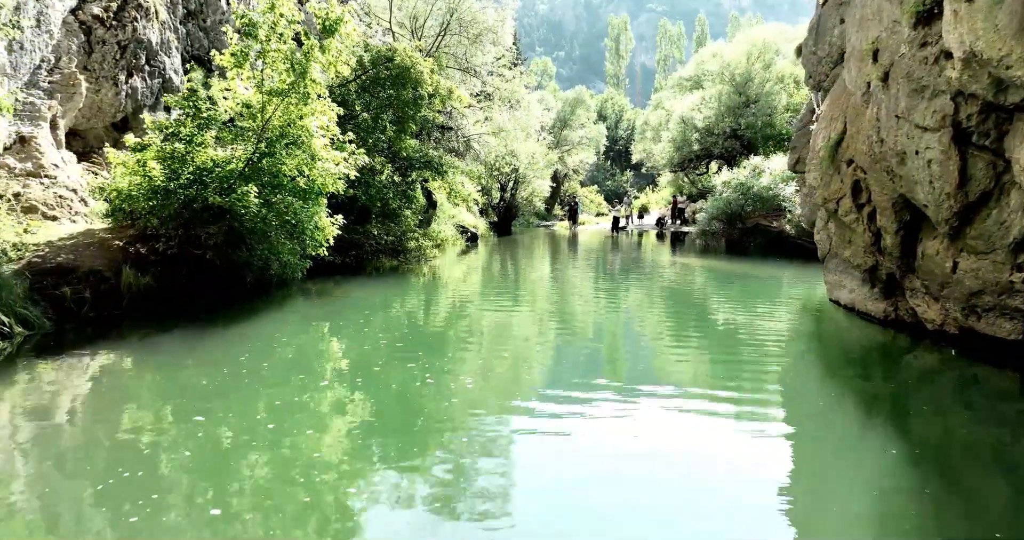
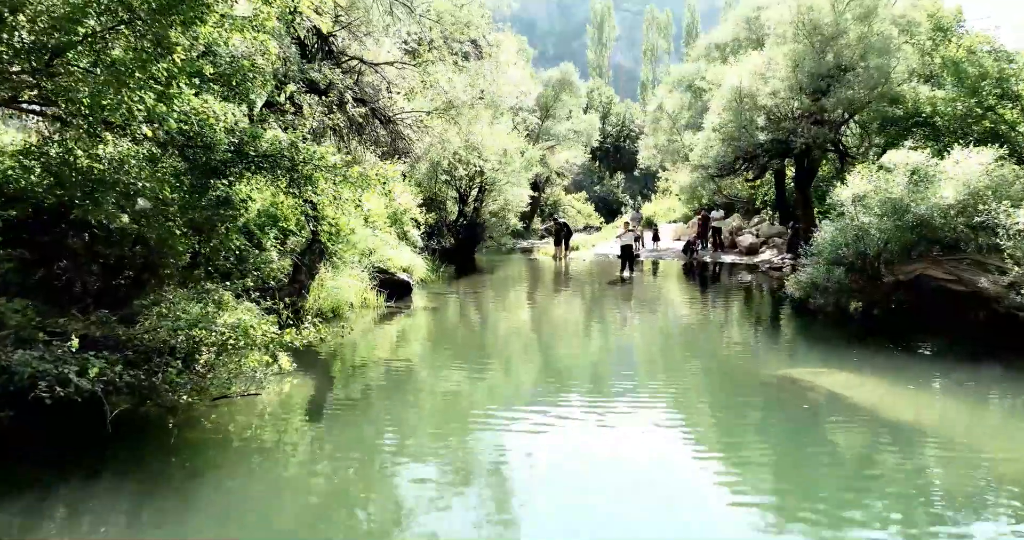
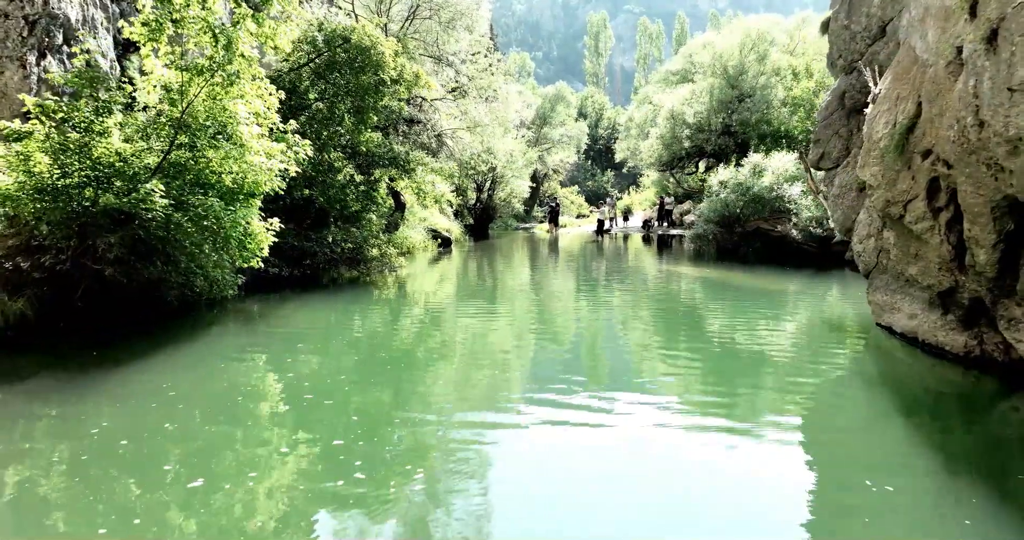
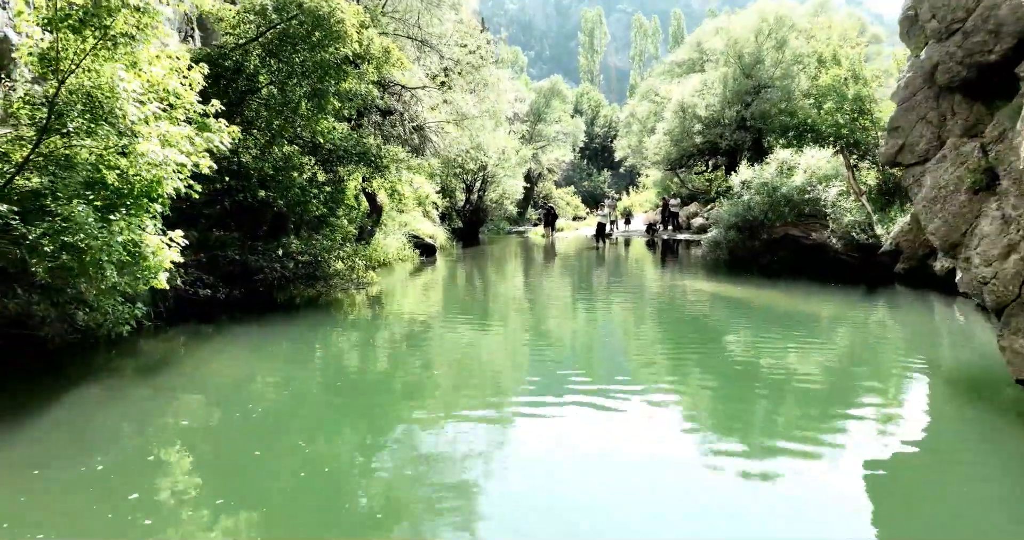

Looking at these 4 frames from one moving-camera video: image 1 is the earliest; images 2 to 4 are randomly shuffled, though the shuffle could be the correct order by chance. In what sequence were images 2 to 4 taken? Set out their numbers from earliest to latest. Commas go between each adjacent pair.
3, 4, 2
